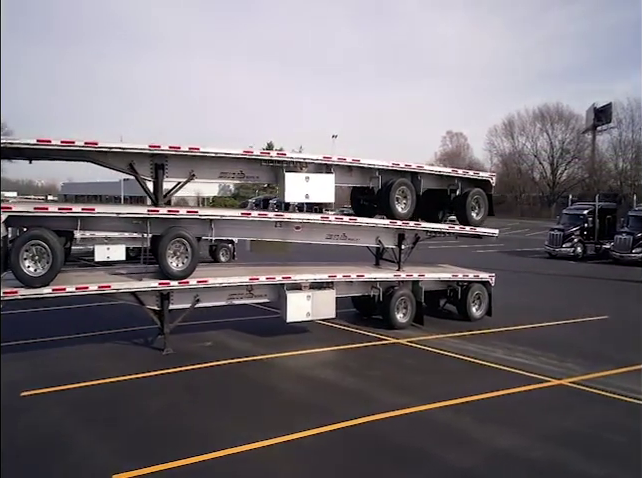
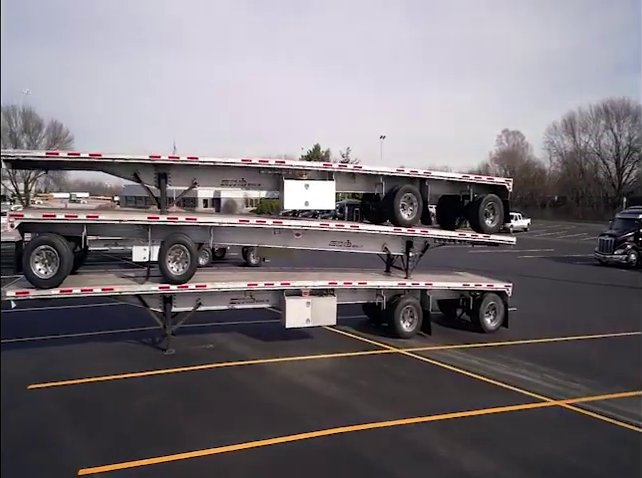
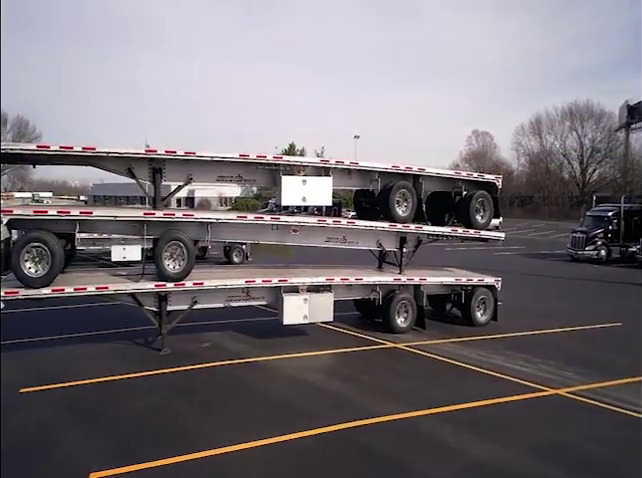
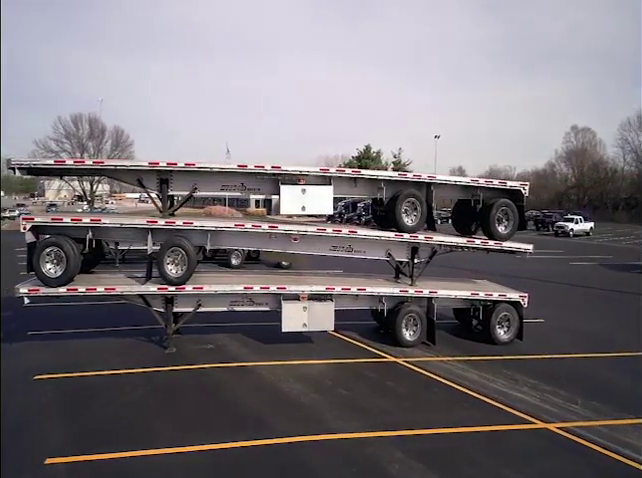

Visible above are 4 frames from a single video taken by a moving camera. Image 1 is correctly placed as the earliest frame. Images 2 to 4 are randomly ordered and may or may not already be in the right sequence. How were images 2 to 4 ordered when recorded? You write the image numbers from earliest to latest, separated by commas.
3, 2, 4
